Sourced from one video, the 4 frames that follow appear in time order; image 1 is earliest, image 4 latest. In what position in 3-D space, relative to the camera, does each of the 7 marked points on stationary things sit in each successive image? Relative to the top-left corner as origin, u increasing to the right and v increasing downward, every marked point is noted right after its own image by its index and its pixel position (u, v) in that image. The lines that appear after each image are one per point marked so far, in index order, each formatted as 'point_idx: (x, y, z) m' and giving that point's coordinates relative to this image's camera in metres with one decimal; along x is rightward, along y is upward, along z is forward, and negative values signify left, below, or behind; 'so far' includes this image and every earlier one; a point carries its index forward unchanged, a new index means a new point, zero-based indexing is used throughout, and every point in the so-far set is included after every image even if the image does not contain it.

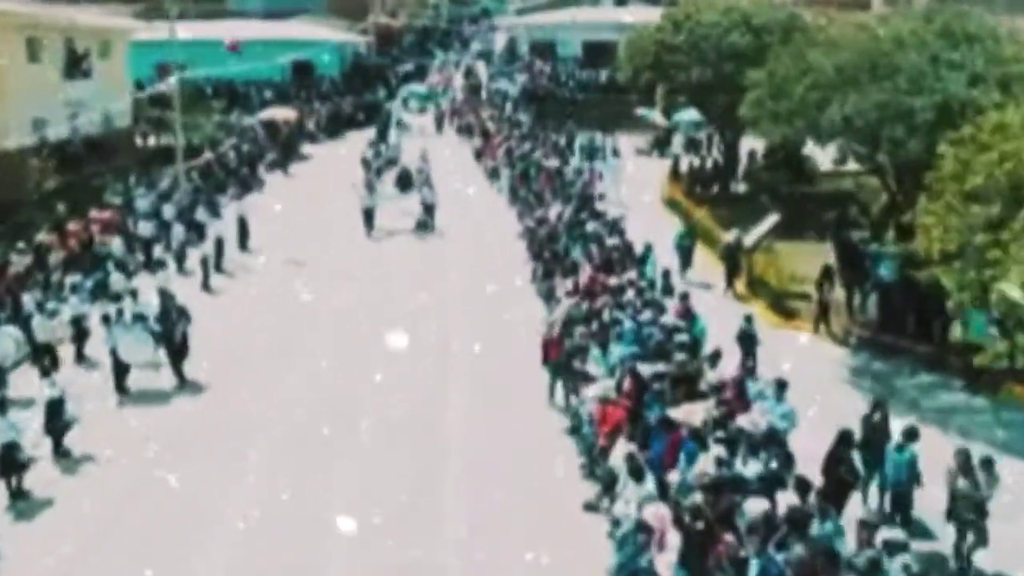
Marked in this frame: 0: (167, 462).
0: (-5.7, -2.8, +20.1) m
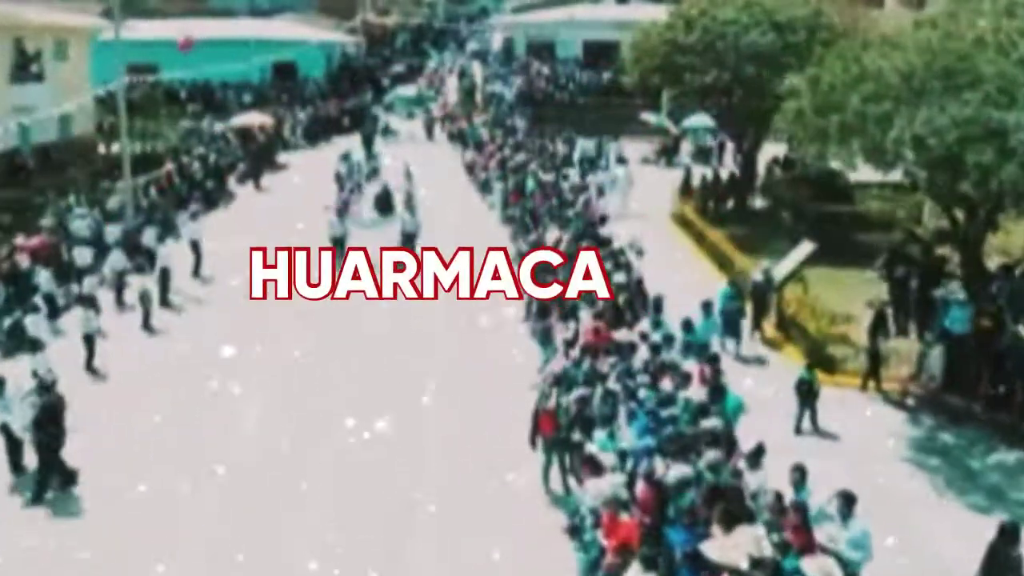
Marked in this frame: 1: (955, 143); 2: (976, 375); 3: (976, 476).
0: (-5.9, -3.7, +15.9) m
1: (+6.6, +2.2, +18.6) m
2: (+7.3, -1.4, +19.2) m
3: (+6.5, -2.7, +17.1) m
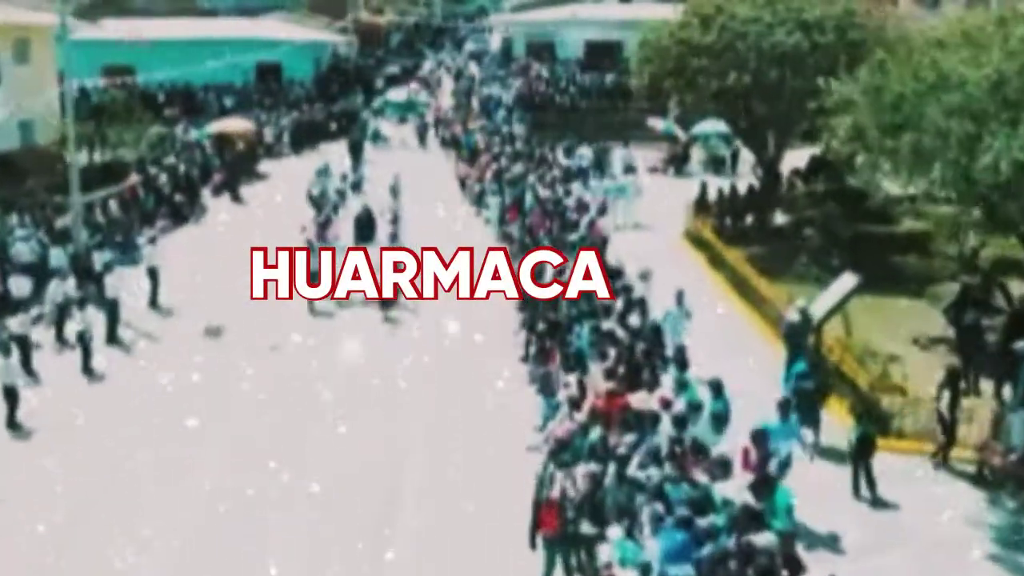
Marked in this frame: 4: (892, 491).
0: (-5.9, -4.4, +12.6) m
1: (+6.6, +1.5, +15.2) m
2: (+7.2, -2.0, +15.8) m
3: (+6.5, -3.3, +13.8) m
4: (+5.0, -2.6, +16.2) m
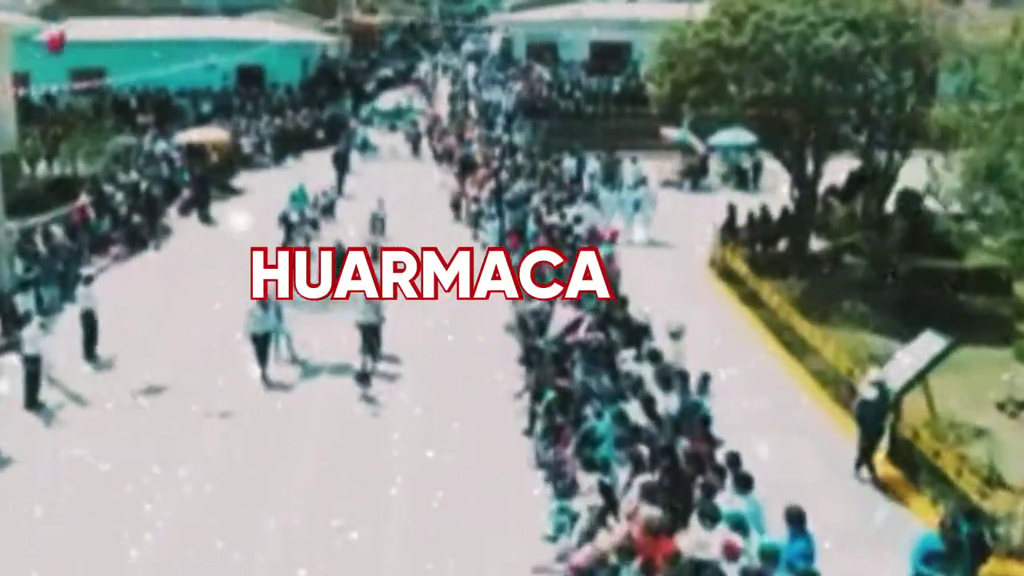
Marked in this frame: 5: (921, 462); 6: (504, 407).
0: (-5.9, -5.2, +8.5) m
1: (+6.6, +0.7, +11.1) m
2: (+7.2, -2.9, +11.7) m
3: (+6.5, -4.2, +9.7) m
4: (+5.0, -3.5, +12.1) m
5: (+5.3, -2.2, +15.7) m
6: (-0.1, -2.0, +19.9) m
